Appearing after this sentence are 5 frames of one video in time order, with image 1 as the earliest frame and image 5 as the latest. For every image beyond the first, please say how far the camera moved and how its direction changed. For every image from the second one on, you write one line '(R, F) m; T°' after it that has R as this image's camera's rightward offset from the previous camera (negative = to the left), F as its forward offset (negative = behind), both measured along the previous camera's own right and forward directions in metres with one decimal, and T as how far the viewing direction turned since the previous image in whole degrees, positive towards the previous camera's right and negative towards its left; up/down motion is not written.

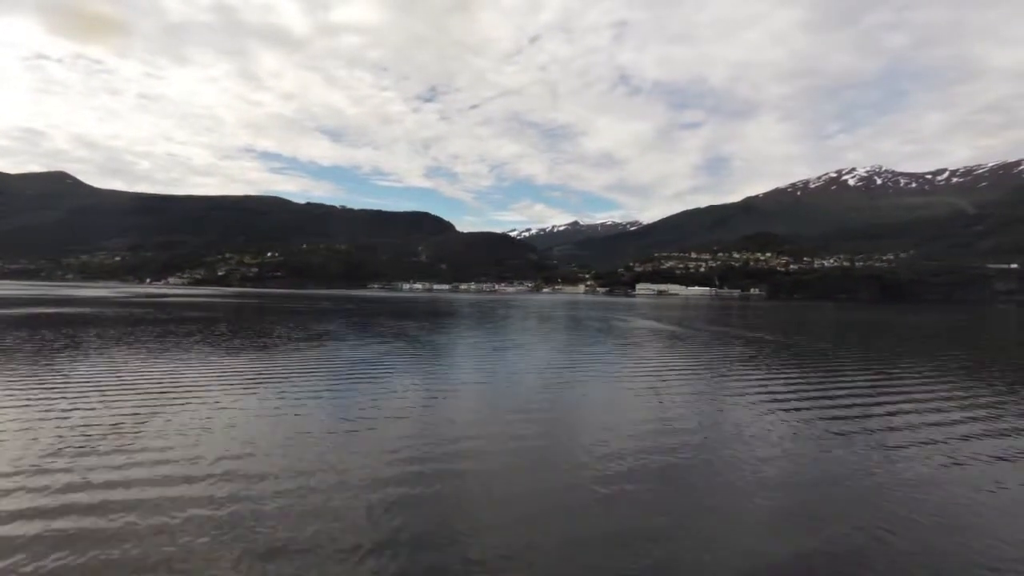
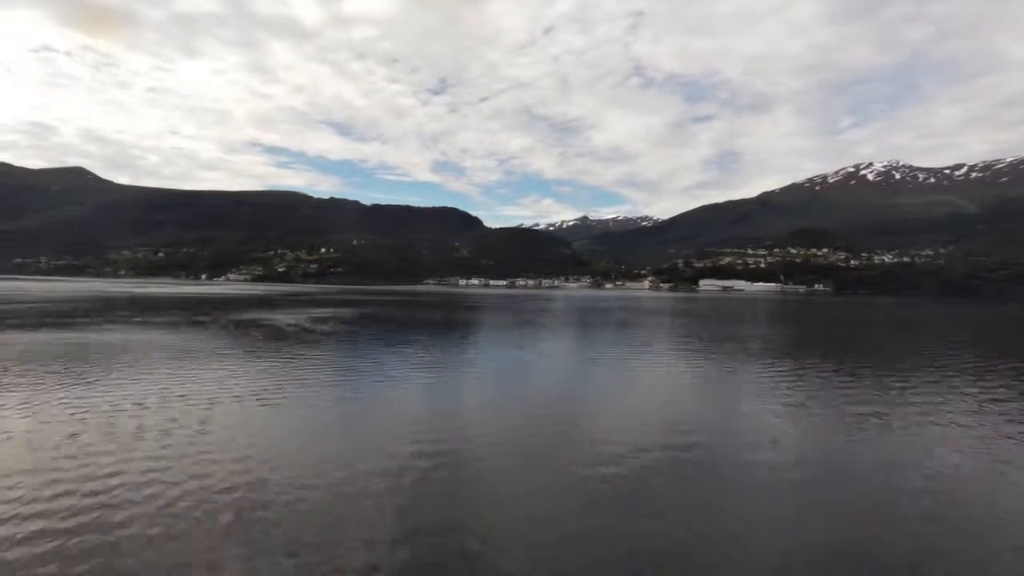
(-5.8, +1.0) m; 0°
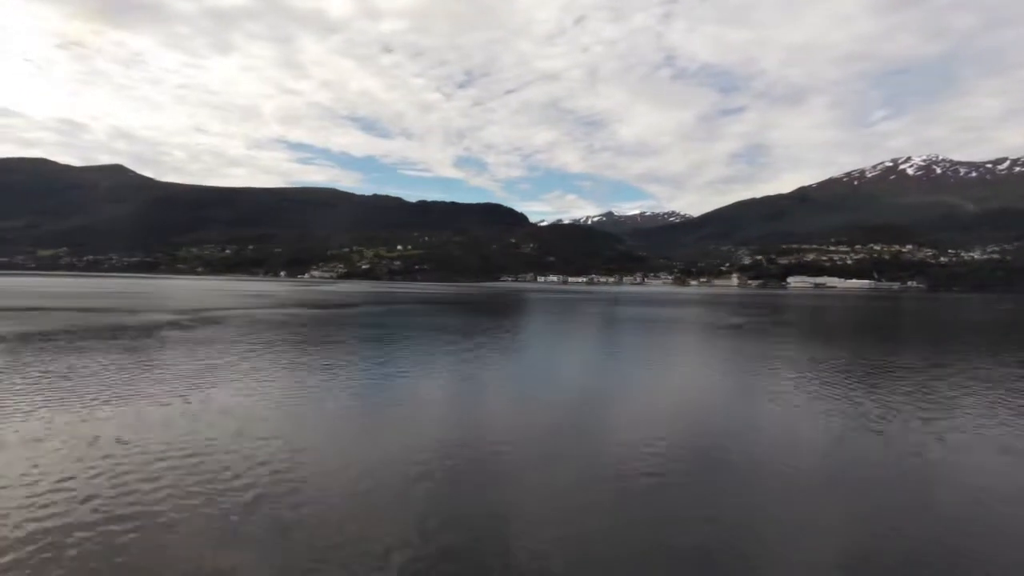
(-6.7, +1.1) m; 0°
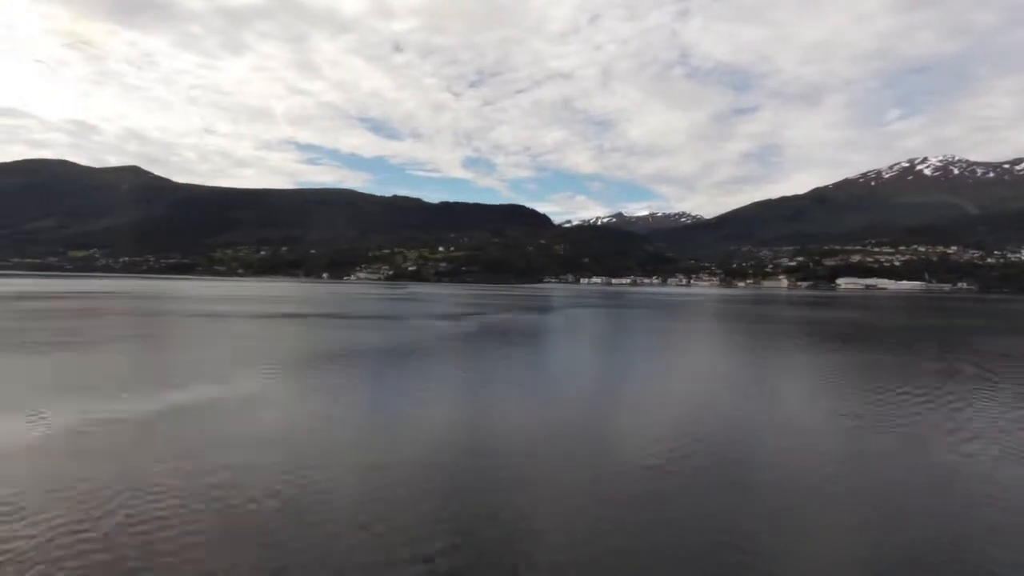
(-4.1, +0.8) m; 0°
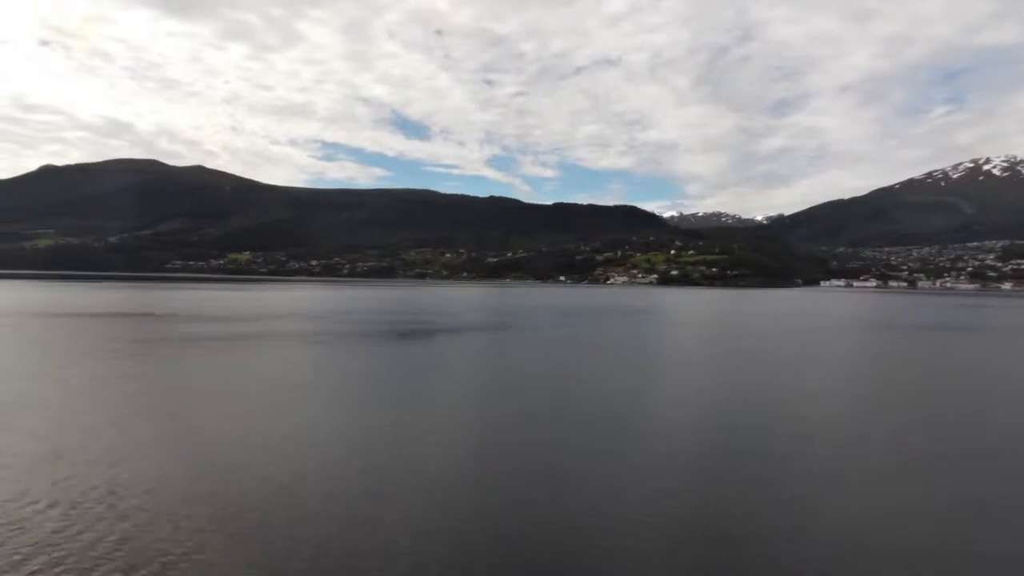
(-21.9, +4.9) m; +2°
